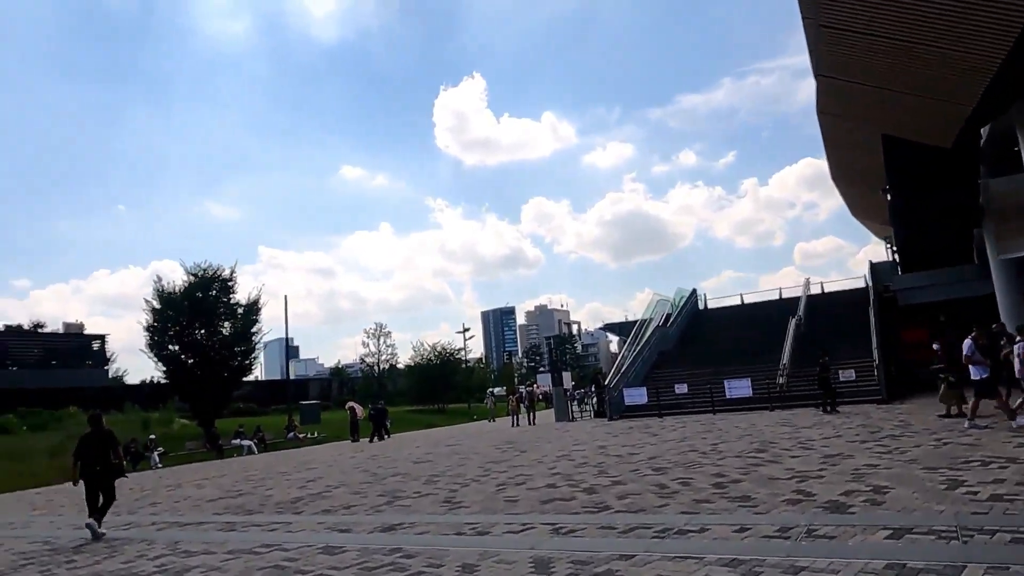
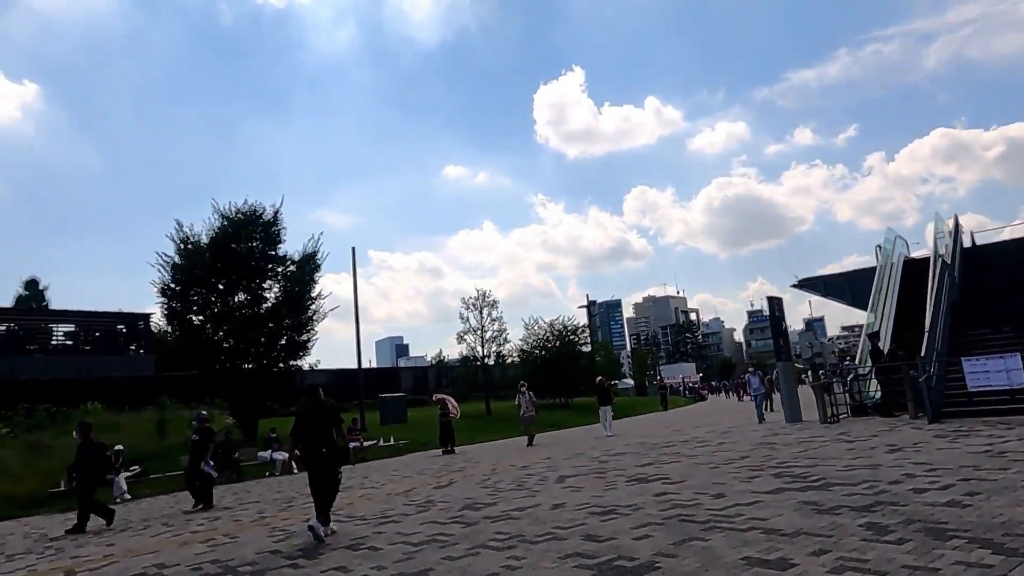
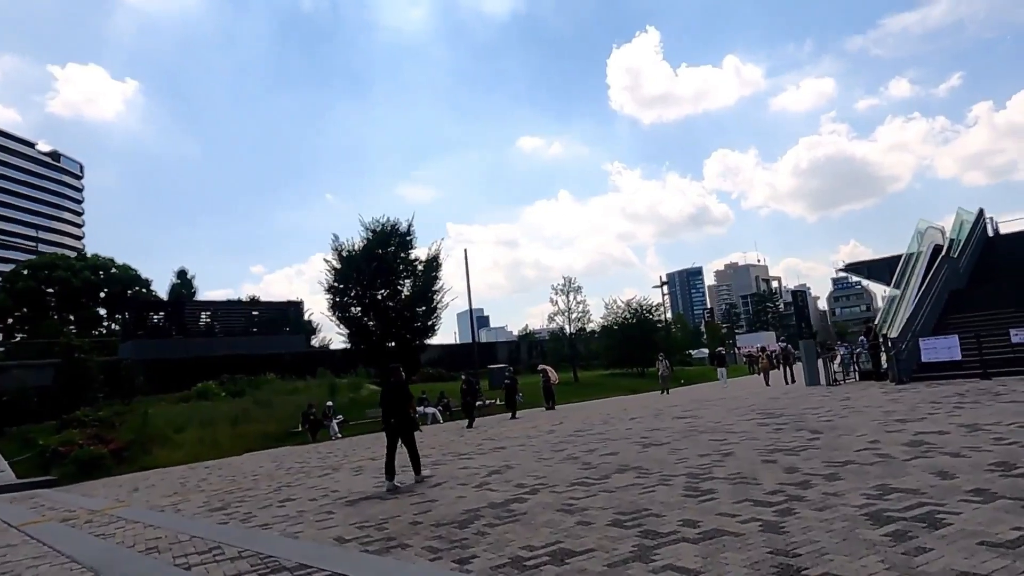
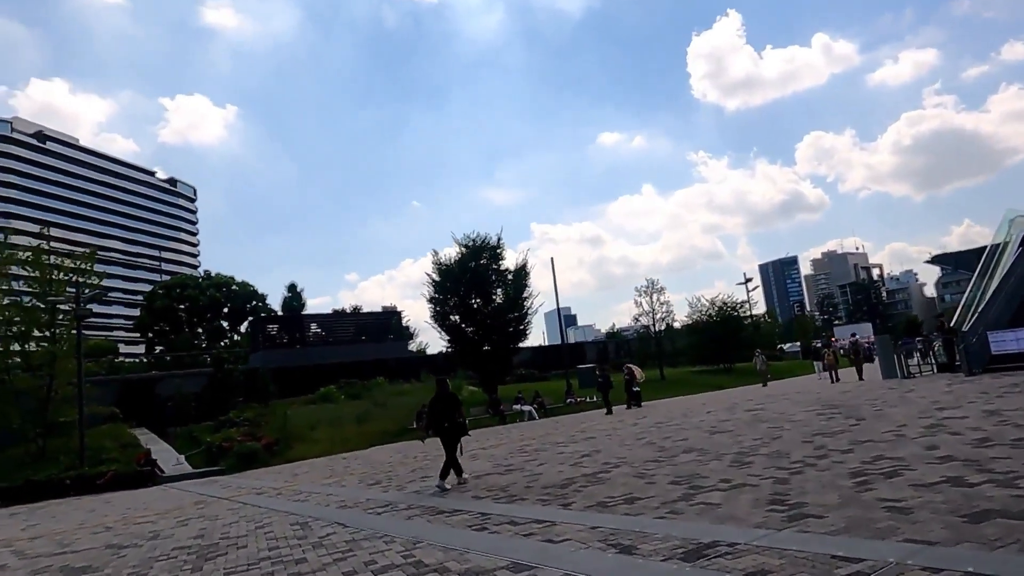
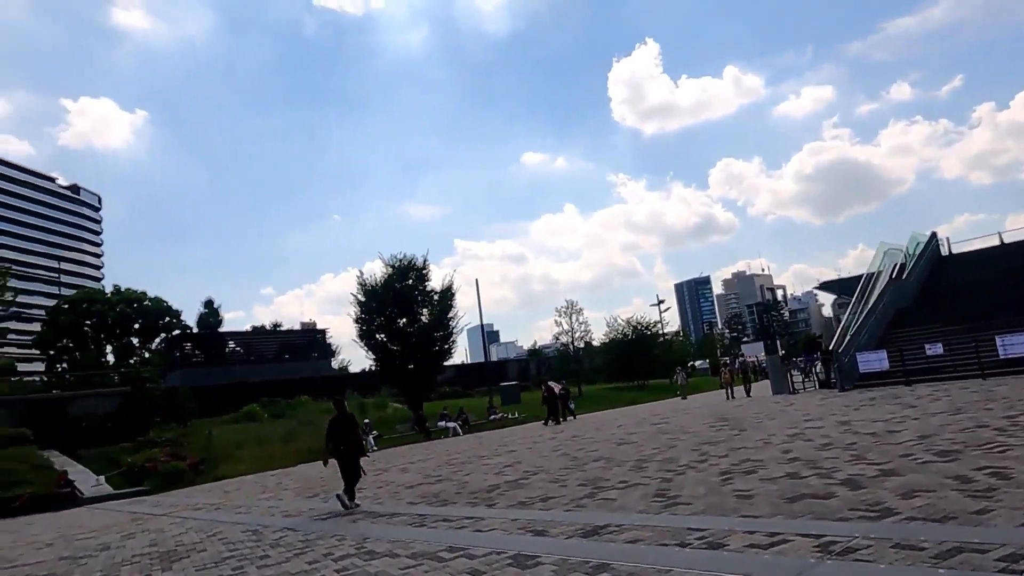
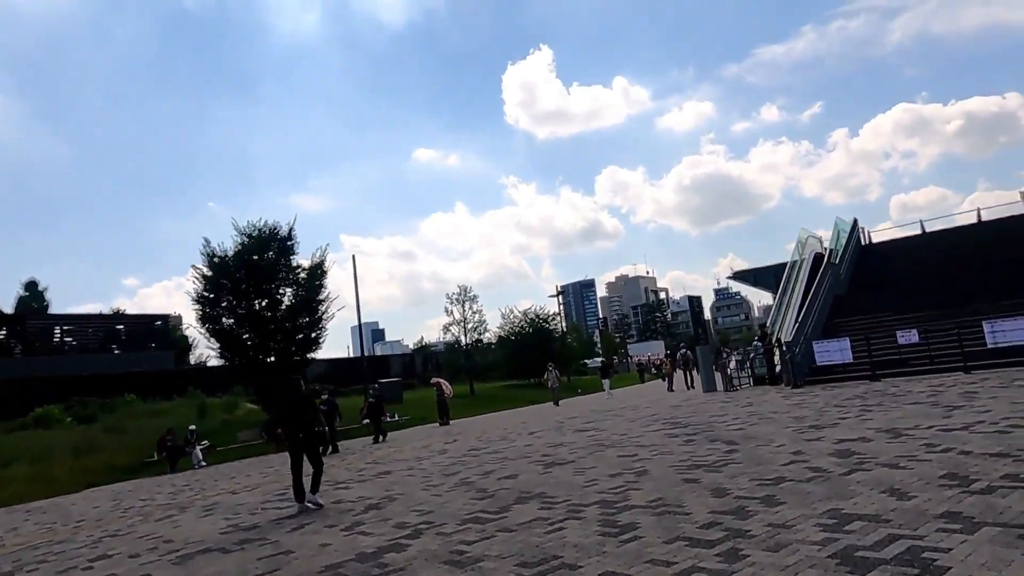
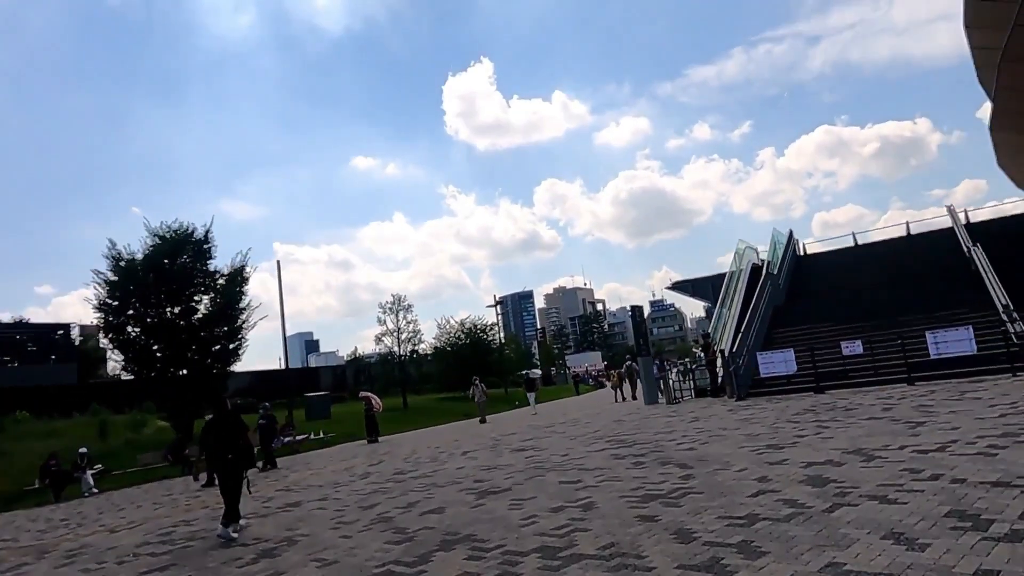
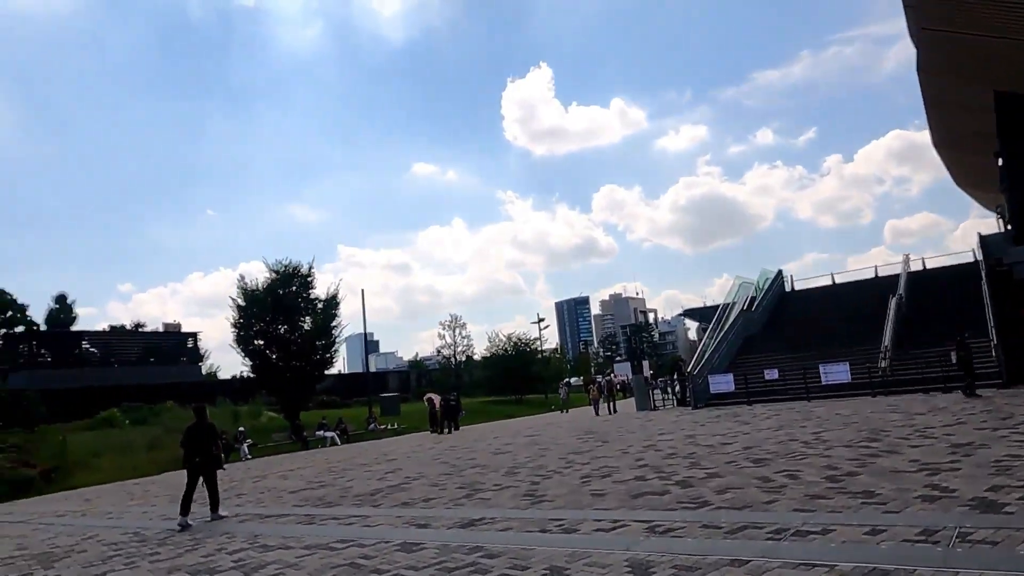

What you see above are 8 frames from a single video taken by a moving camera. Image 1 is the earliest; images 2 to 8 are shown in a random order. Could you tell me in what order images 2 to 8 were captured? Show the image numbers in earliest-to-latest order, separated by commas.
8, 5, 4, 3, 6, 7, 2
